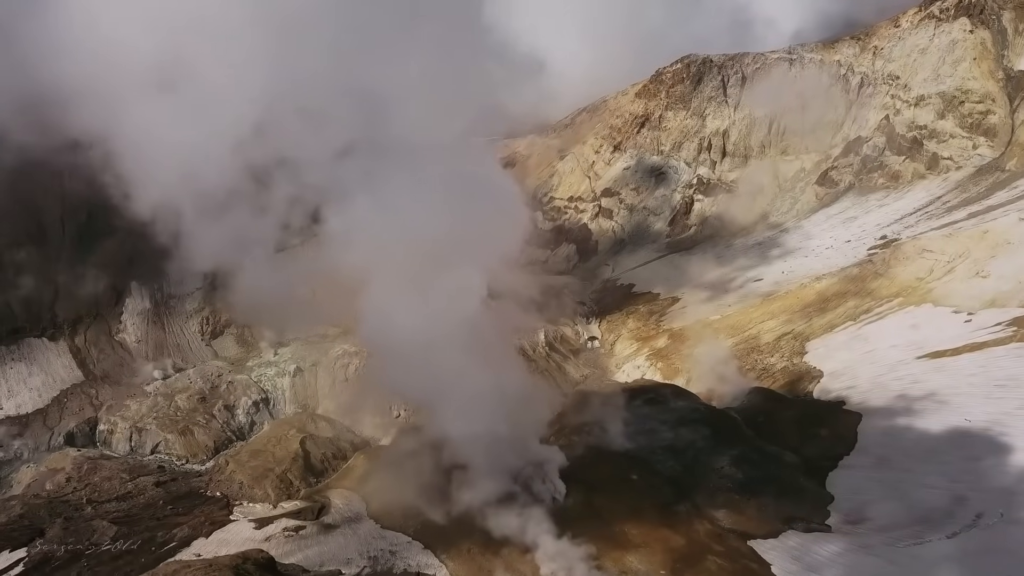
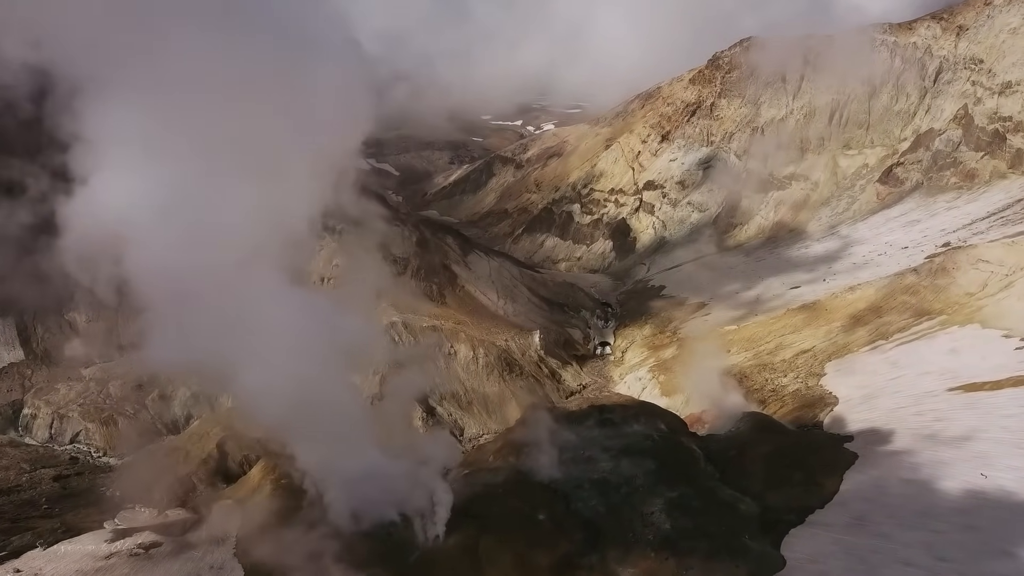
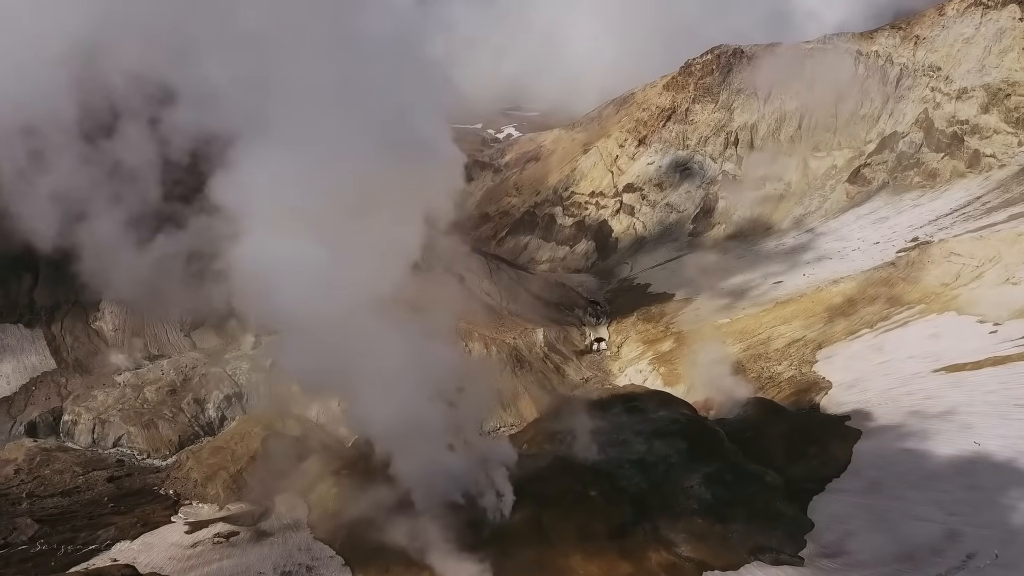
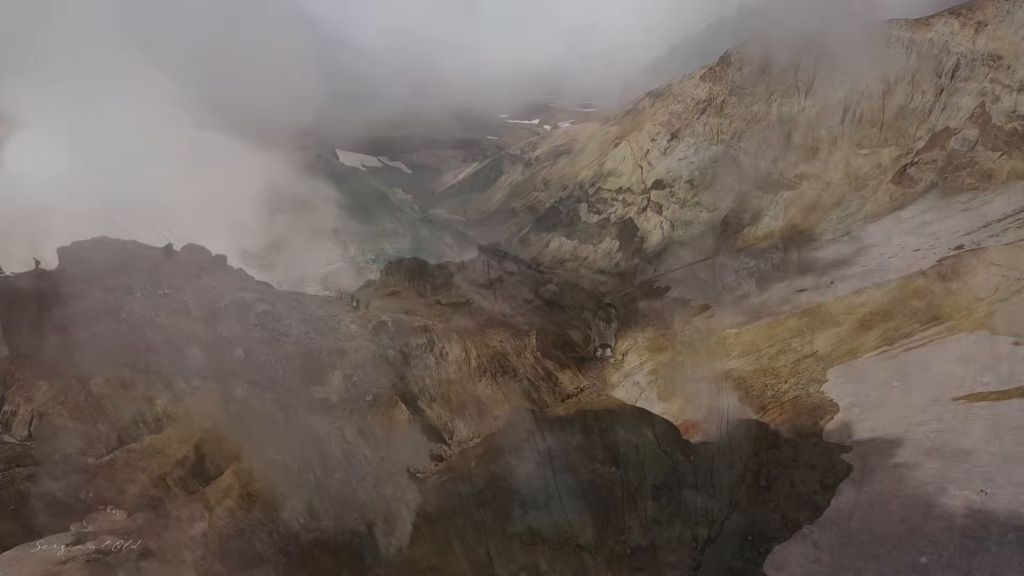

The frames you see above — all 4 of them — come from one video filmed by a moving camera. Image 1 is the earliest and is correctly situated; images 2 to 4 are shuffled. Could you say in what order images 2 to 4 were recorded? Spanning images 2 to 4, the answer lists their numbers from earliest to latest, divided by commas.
3, 2, 4
